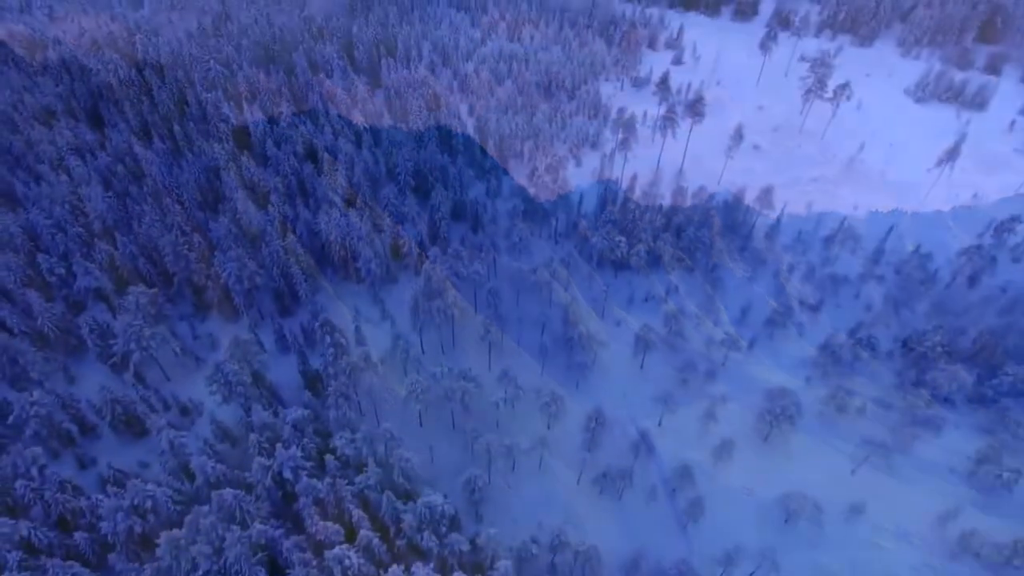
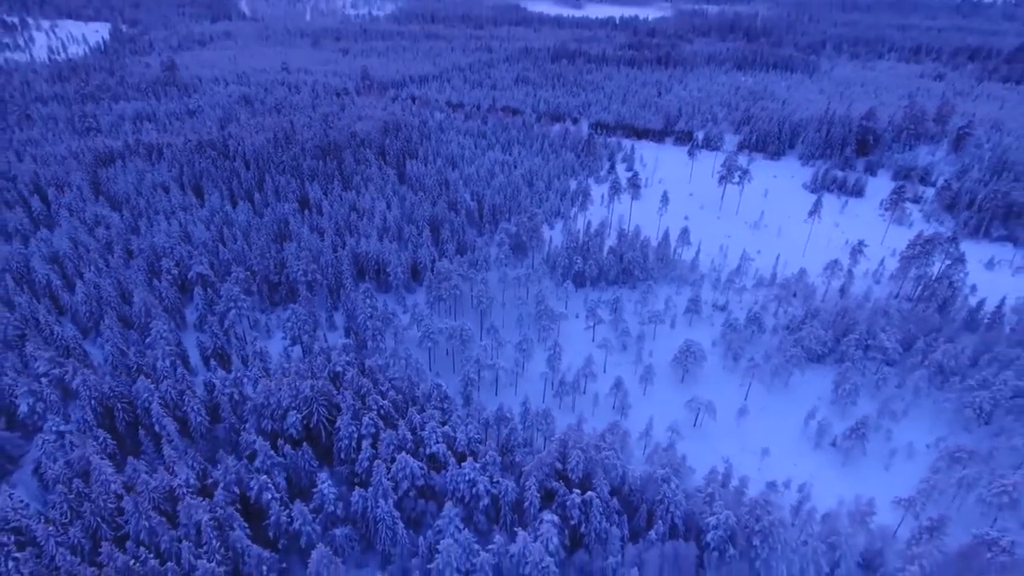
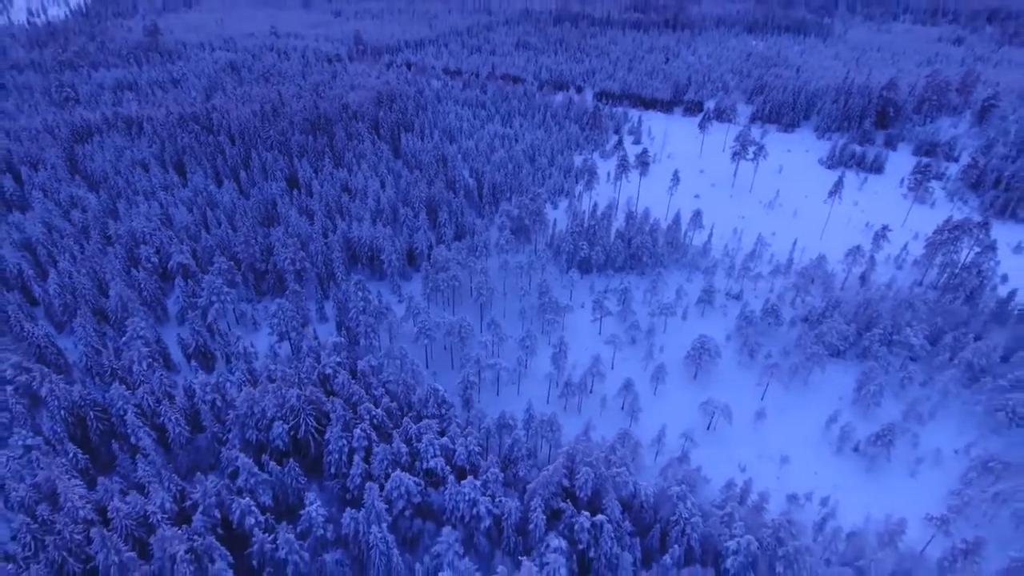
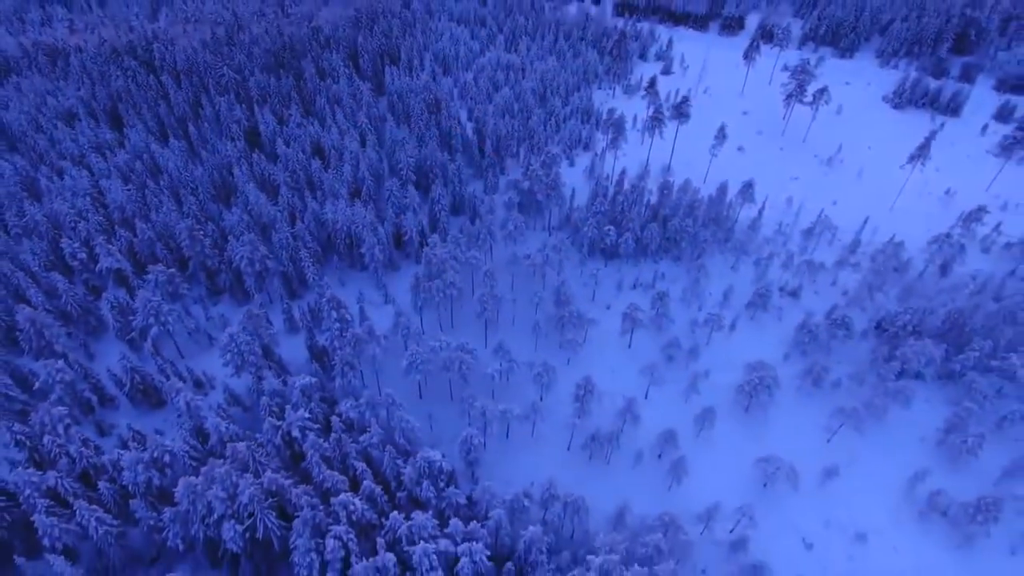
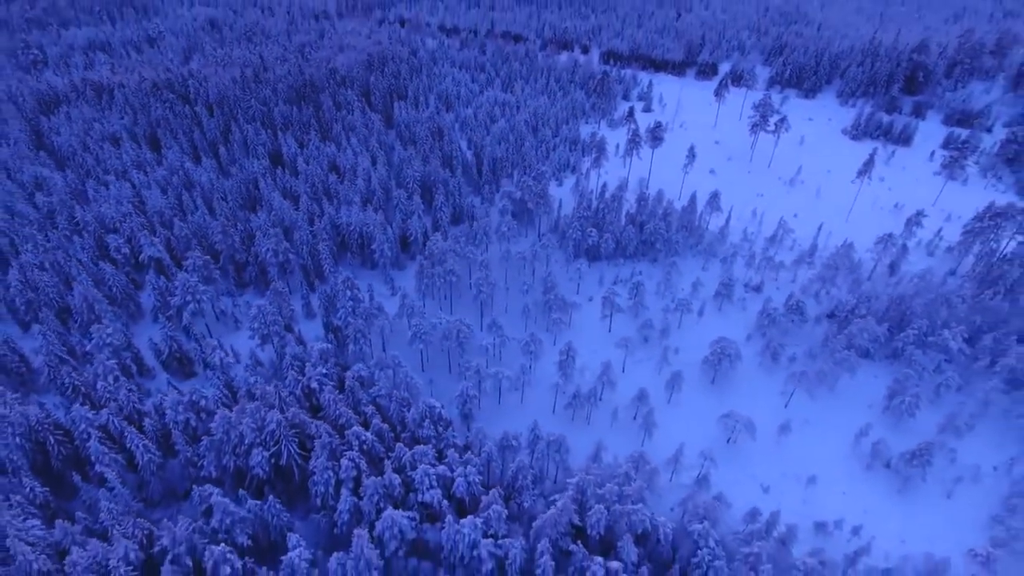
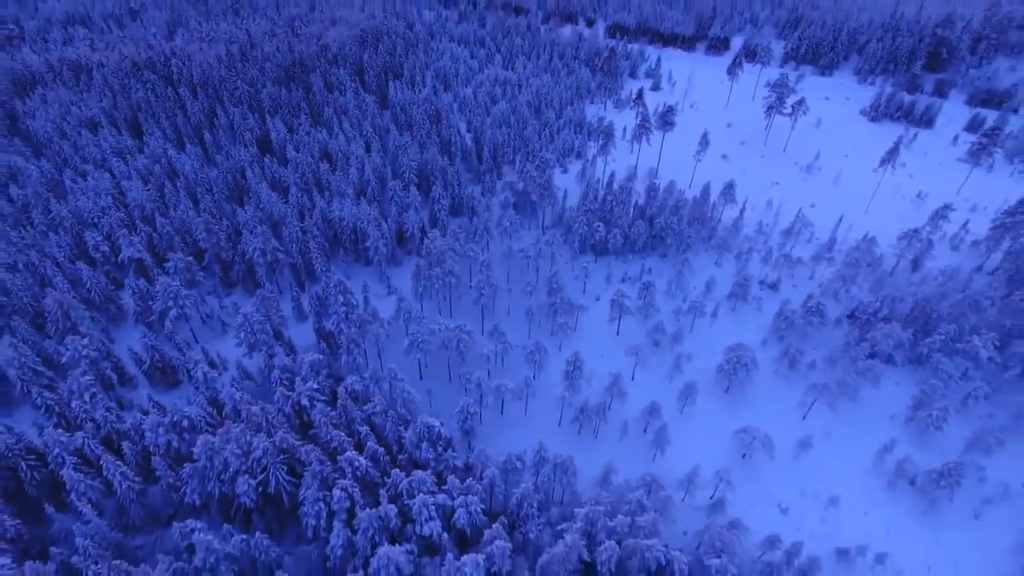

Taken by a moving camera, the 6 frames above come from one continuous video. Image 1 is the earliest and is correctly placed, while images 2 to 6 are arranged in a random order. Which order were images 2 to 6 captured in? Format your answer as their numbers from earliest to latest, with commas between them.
4, 6, 5, 3, 2
